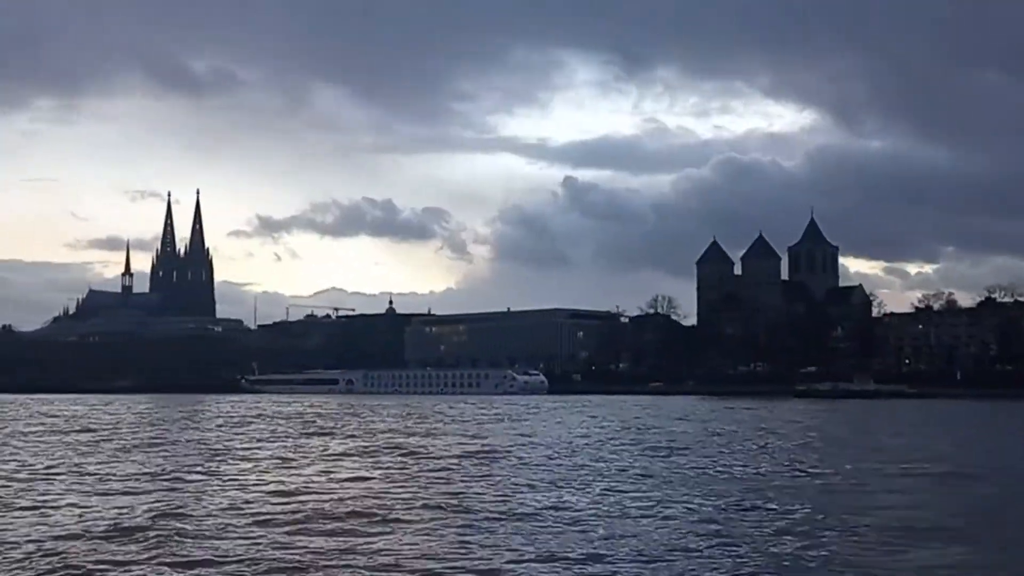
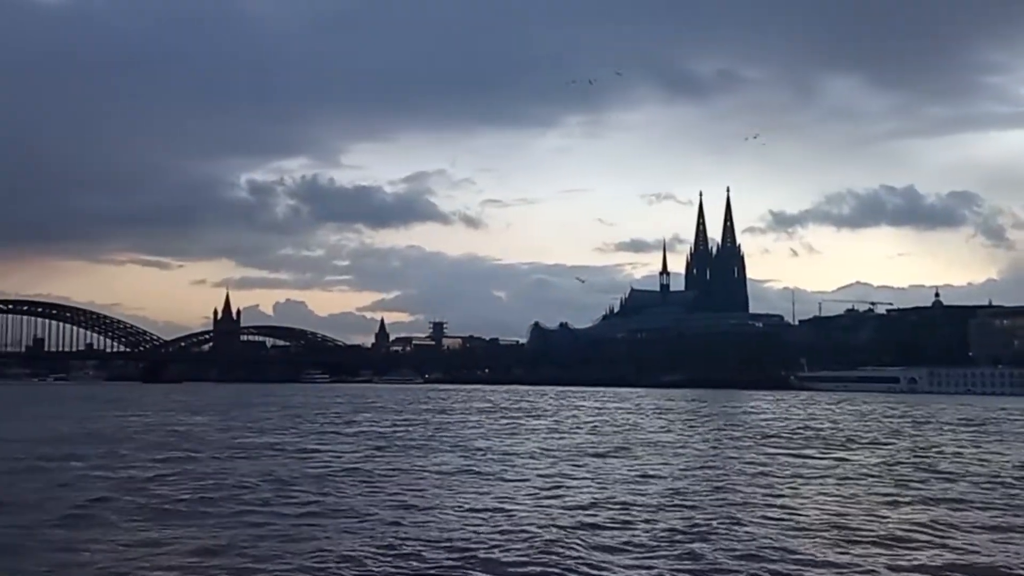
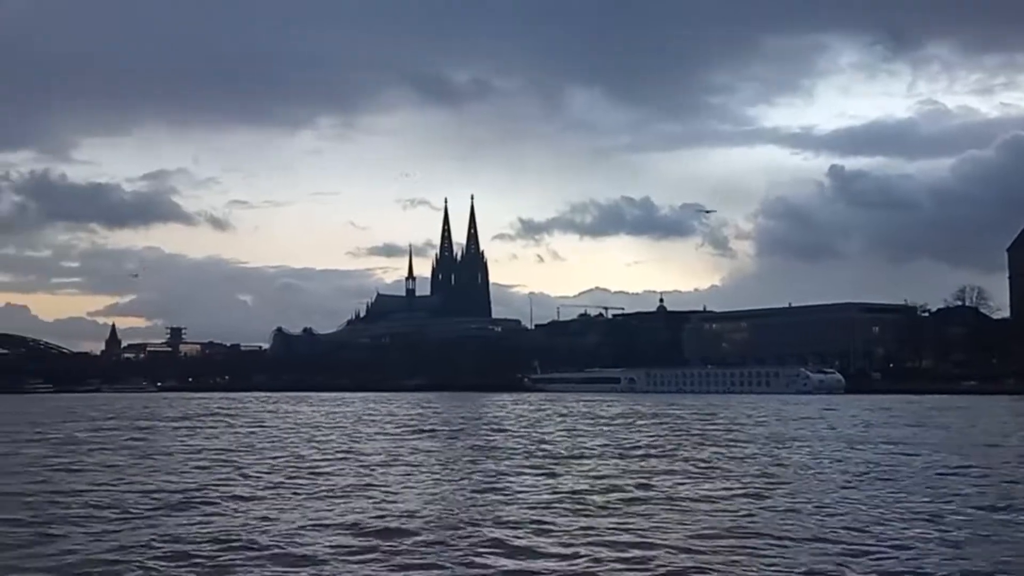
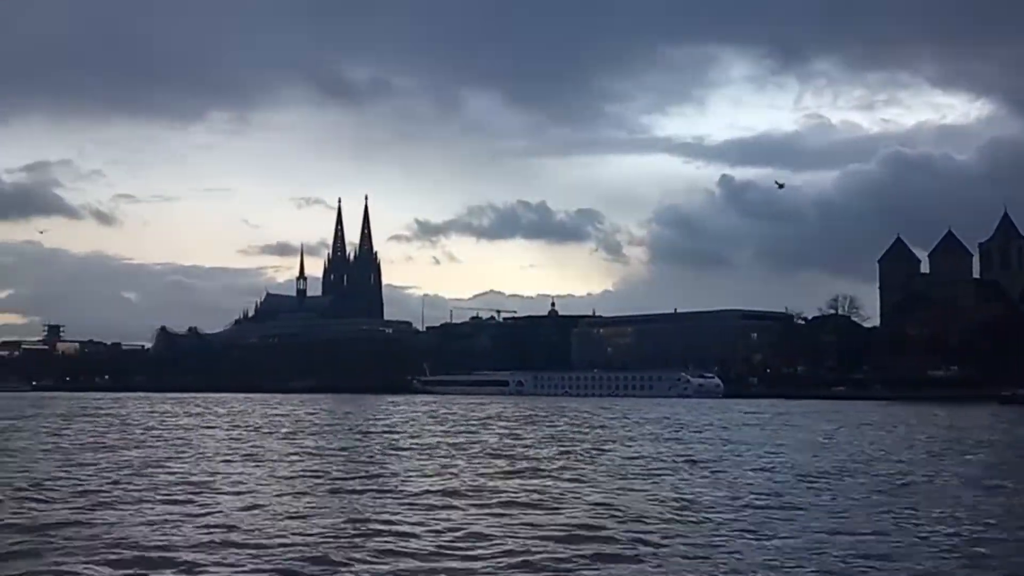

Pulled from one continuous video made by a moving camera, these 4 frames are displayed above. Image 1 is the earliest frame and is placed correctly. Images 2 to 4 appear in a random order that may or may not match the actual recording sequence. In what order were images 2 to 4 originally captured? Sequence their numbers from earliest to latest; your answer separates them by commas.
4, 3, 2
